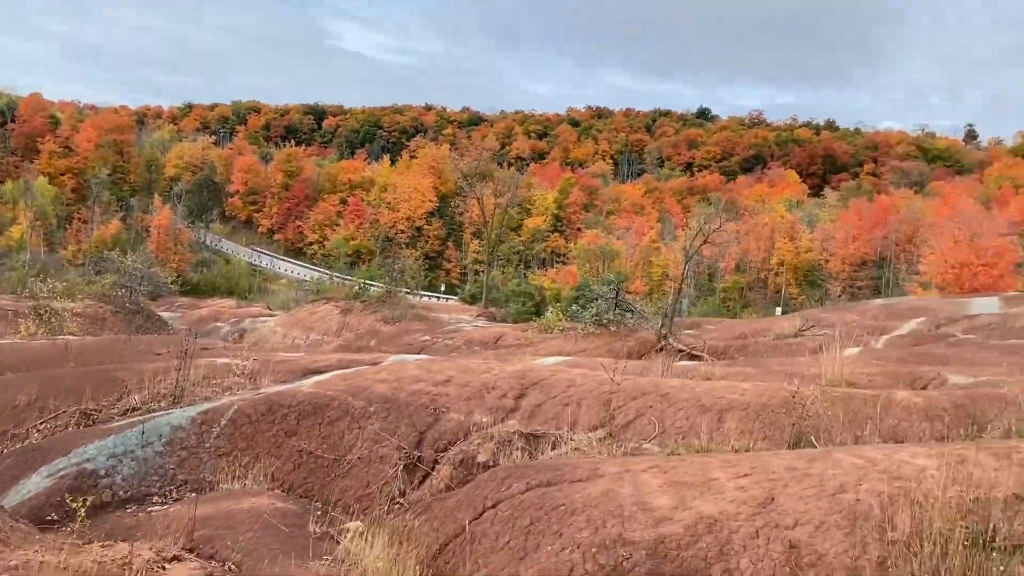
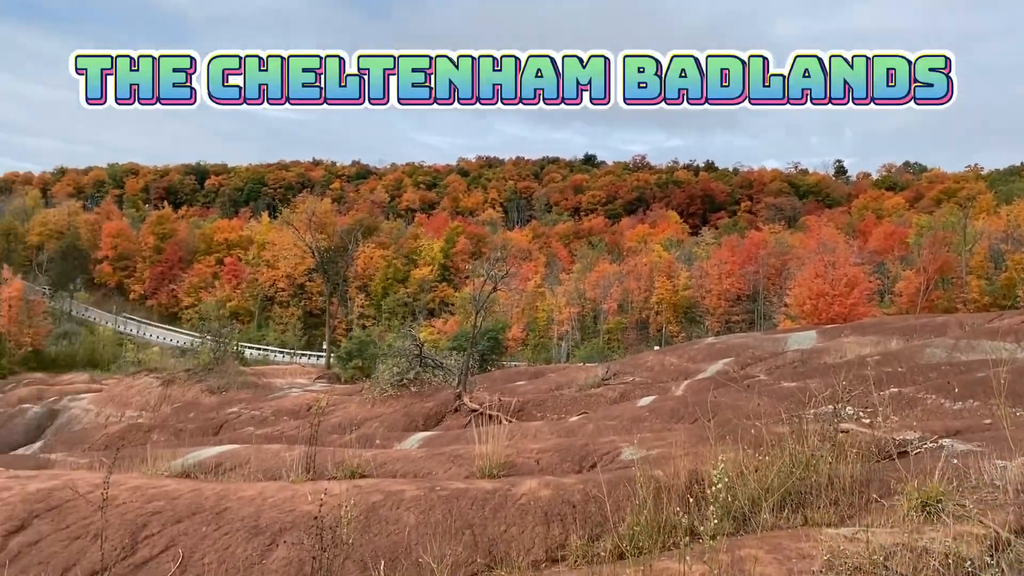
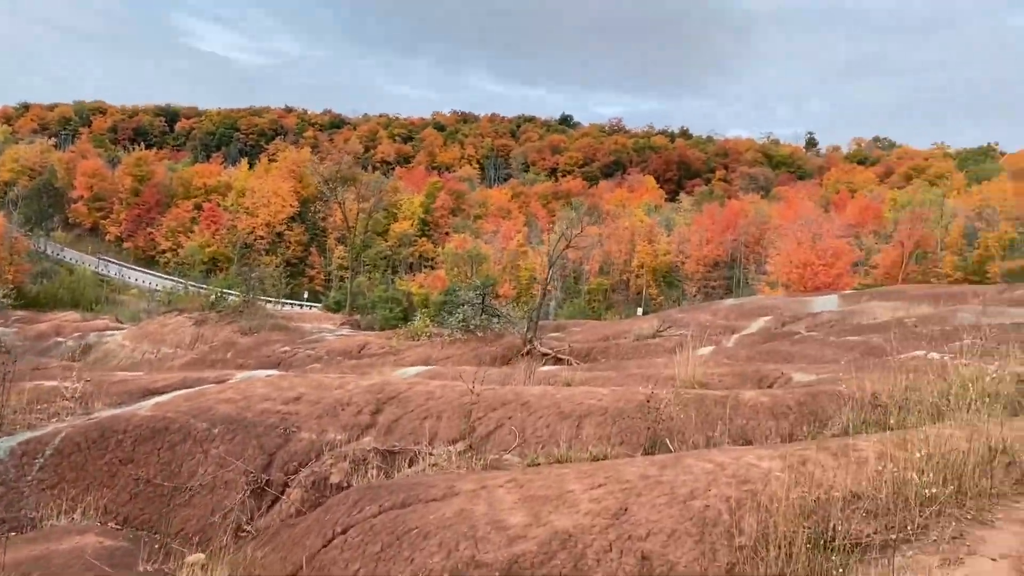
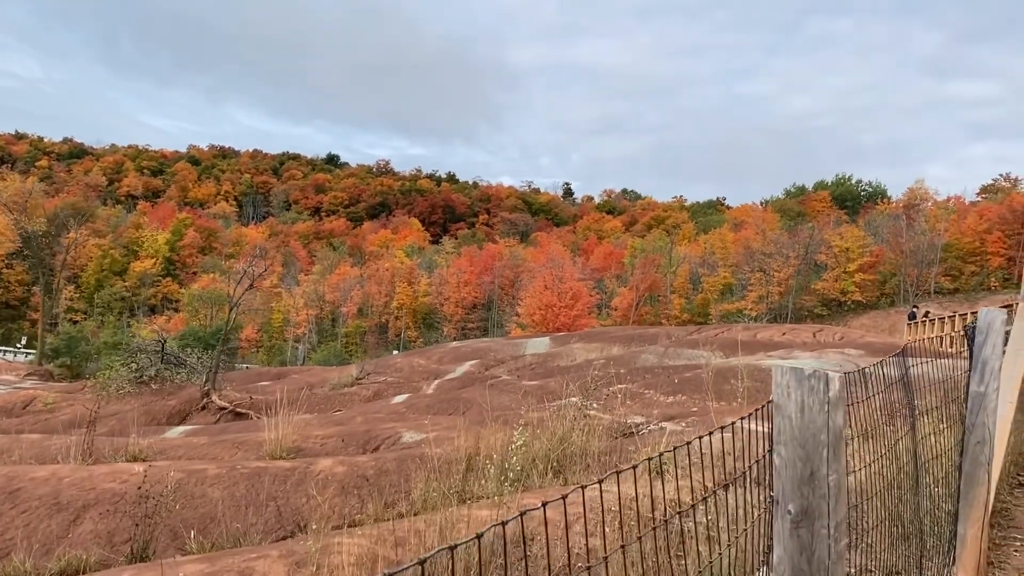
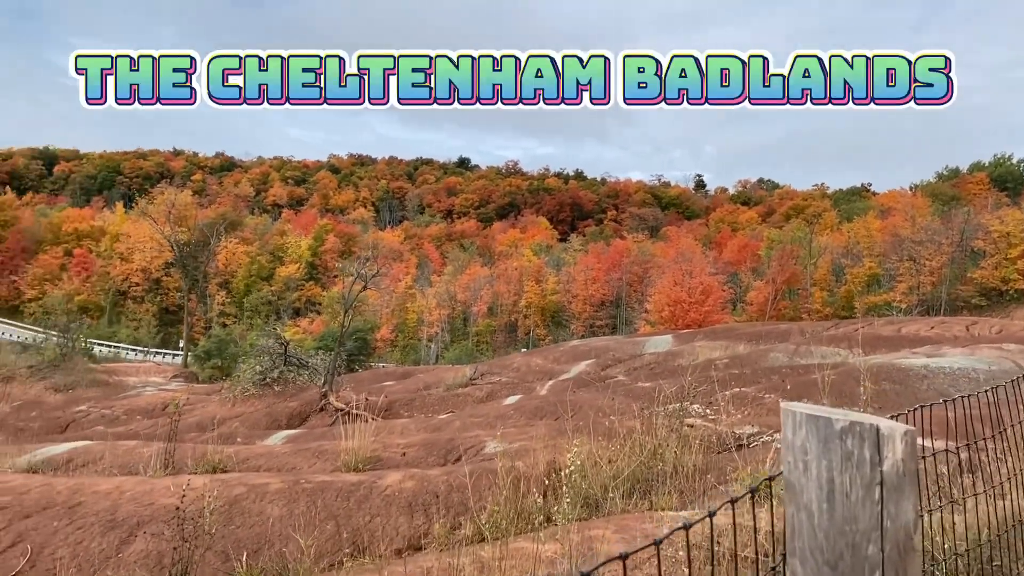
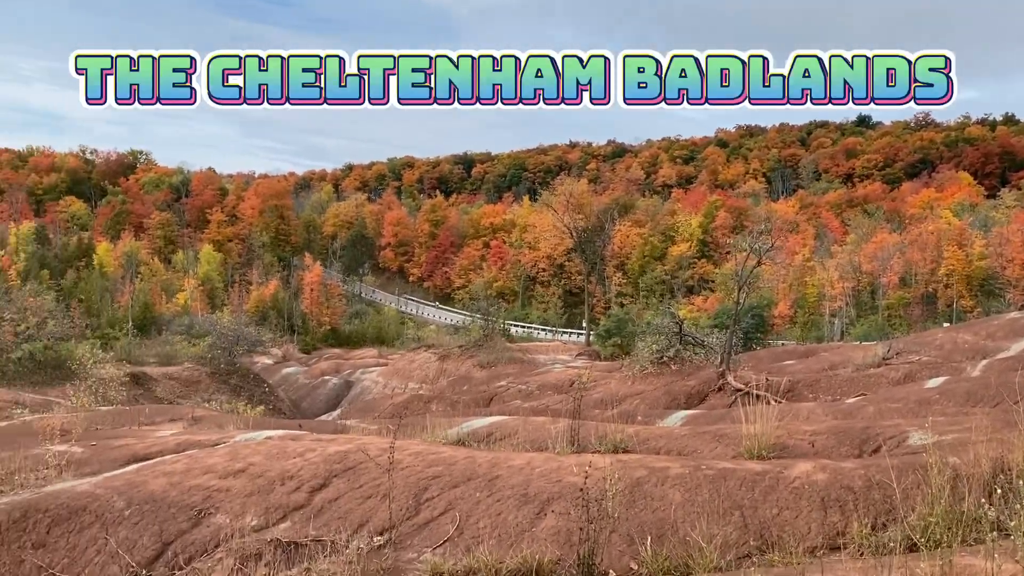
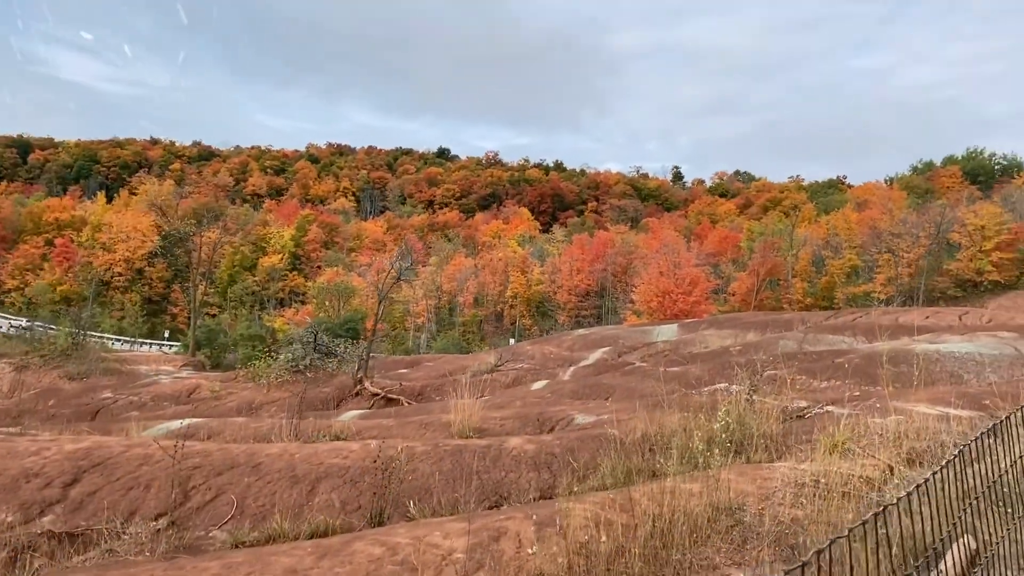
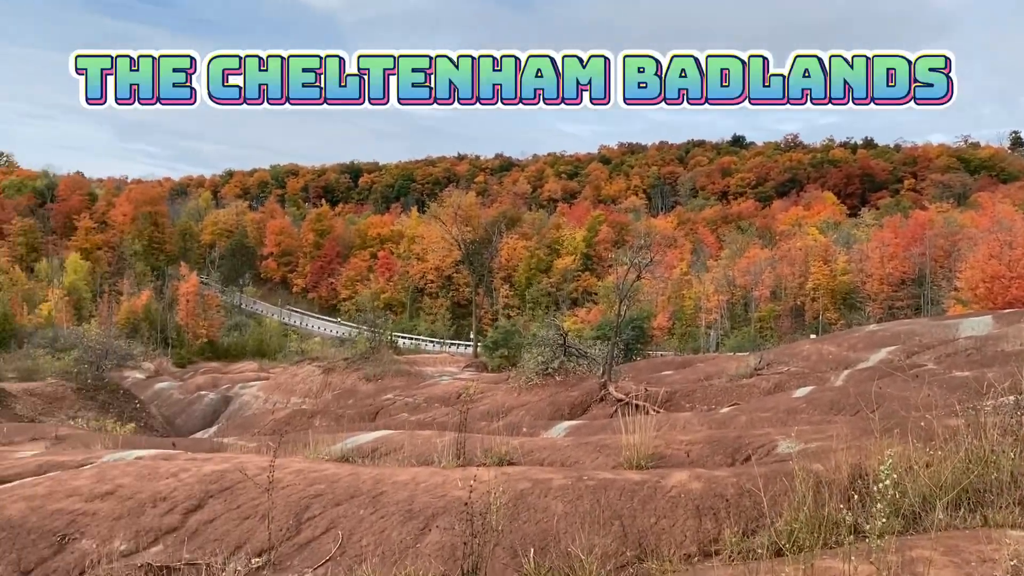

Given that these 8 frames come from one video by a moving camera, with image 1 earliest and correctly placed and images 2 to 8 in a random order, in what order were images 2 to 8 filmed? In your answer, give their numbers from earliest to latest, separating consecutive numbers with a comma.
3, 7, 4, 5, 2, 8, 6
